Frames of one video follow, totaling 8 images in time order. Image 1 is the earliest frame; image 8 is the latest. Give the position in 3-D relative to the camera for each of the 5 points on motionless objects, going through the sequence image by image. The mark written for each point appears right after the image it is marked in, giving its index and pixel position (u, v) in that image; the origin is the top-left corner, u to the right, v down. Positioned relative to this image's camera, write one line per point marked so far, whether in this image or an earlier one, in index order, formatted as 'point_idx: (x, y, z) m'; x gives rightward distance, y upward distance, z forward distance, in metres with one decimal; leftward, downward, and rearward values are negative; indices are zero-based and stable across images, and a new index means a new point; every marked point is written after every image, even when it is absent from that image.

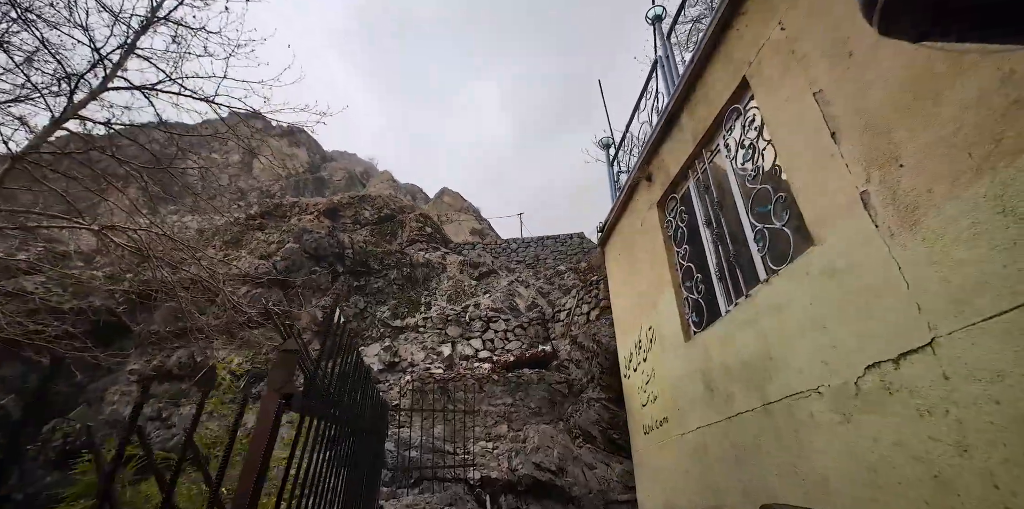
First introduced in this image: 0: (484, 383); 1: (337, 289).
0: (-0.5, -2.1, +8.5) m
1: (-4.1, -0.8, +11.9) m
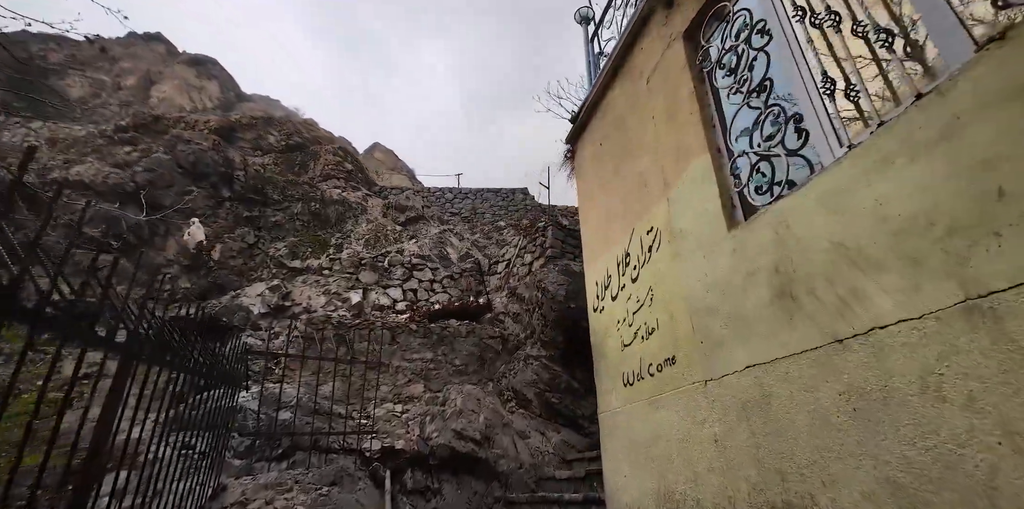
0: (-1.5, -1.1, +6.8) m
1: (-5.5, +0.7, +9.6) m
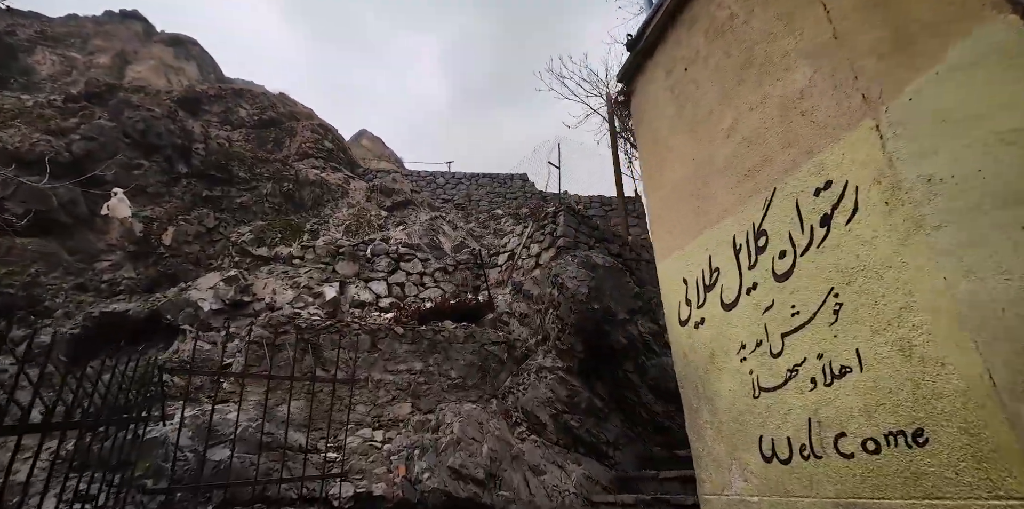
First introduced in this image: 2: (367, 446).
0: (-1.4, -0.9, +5.5) m
1: (-5.5, +0.9, +8.3) m
2: (-1.3, -1.7, +4.5) m
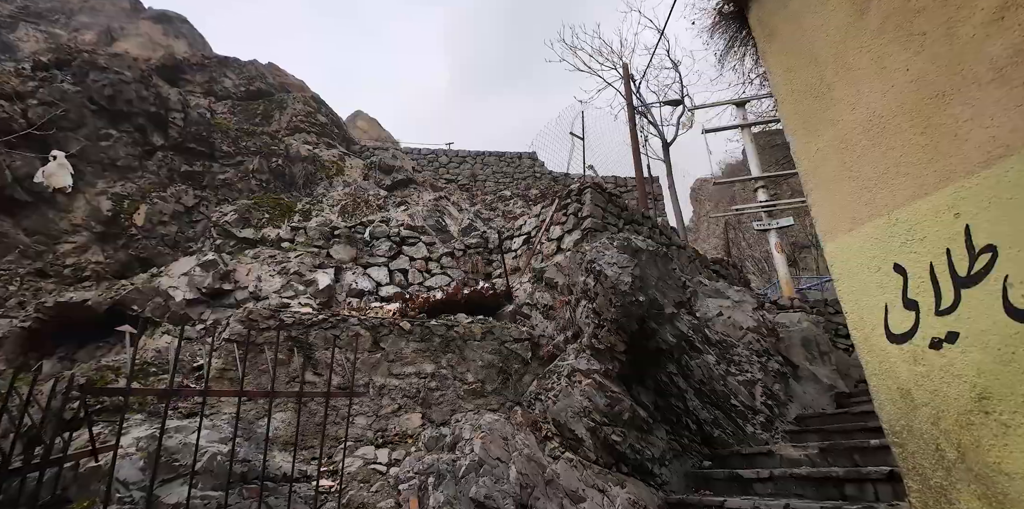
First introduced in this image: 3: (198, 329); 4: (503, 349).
0: (-1.2, -0.7, +4.7) m
1: (-5.2, +1.2, +7.4) m
2: (-1.0, -1.6, +3.7) m
3: (-3.0, -0.7, +4.8) m
4: (-0.1, -0.9, +4.9) m
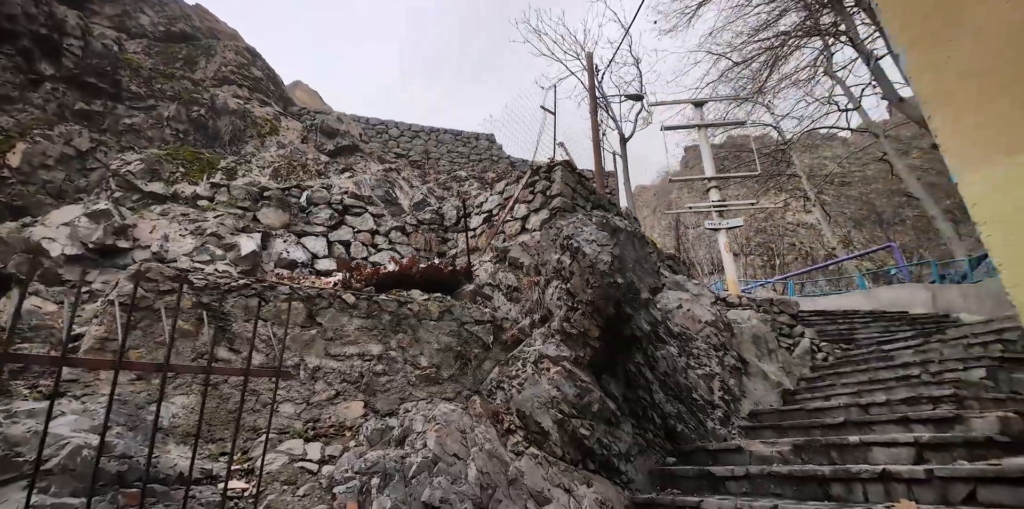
0: (-1.5, -0.4, +4.0) m
1: (-5.7, +1.8, +6.1) m
2: (-1.3, -1.3, +3.0) m
3: (-3.3, -0.3, +3.9) m
4: (-0.4, -0.7, +4.3) m
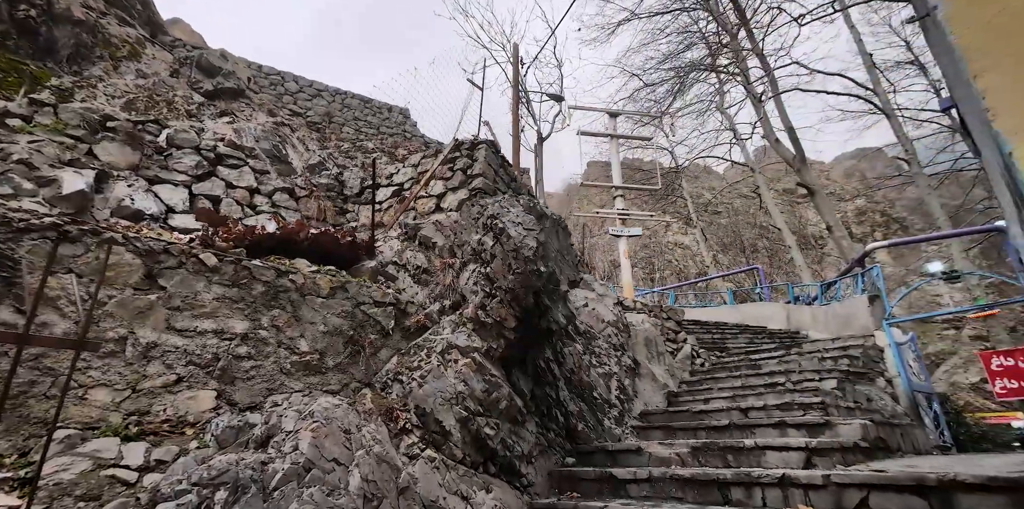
0: (-2.1, -0.1, +3.1) m
1: (-6.4, +2.5, +4.3) m
2: (-1.7, -1.0, +2.2) m
3: (-3.8, +0.2, +2.6) m
4: (-1.1, -0.4, +3.6) m
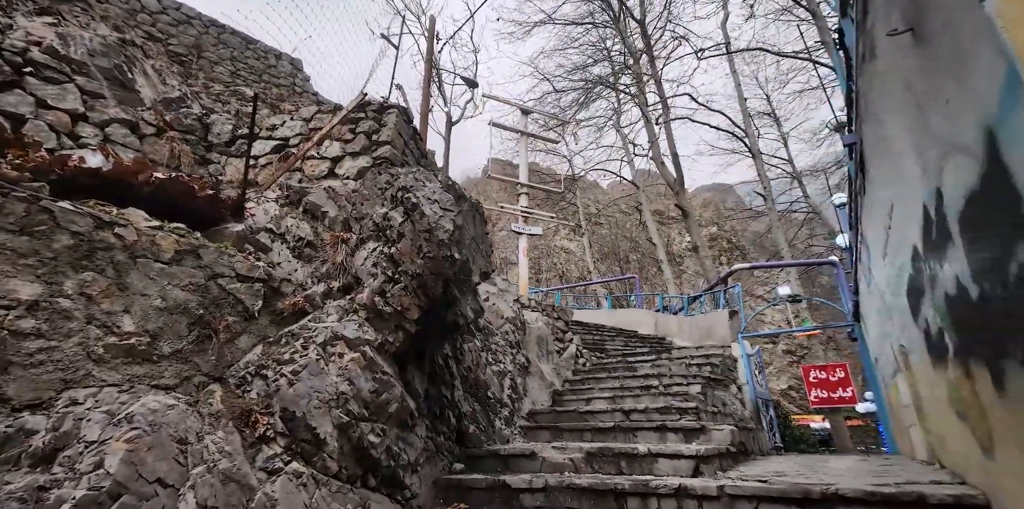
0: (-2.5, +0.3, +2.0) m
1: (-6.7, +3.3, +2.2) m
2: (-2.0, -0.7, +1.3) m
3: (-4.0, +0.7, +1.2) m
4: (-1.7, -0.2, +2.8) m
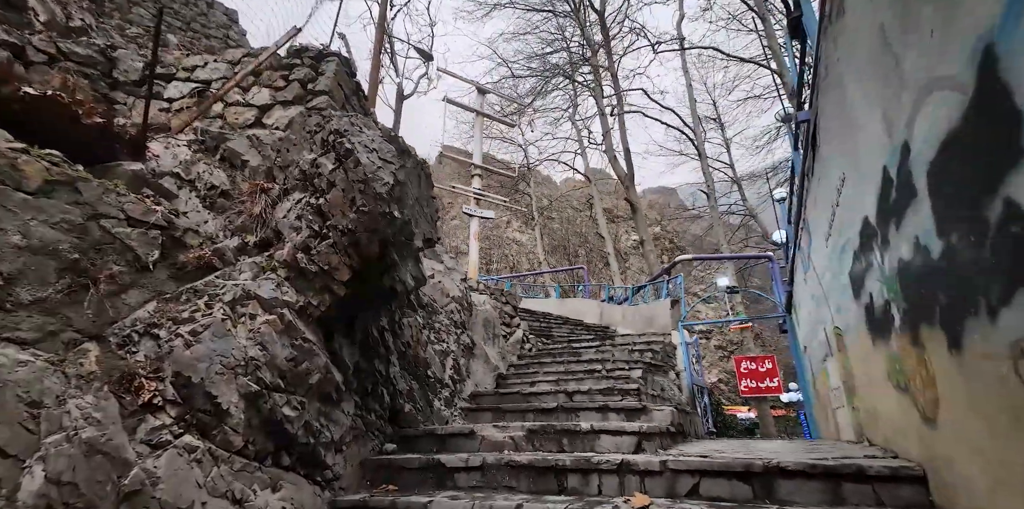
0: (-2.6, +0.6, +1.5) m
1: (-6.7, +3.8, +1.2) m
2: (-2.1, -0.4, +0.8) m
3: (-4.1, +1.1, +0.5) m
4: (-2.0, +0.1, +2.3) m
